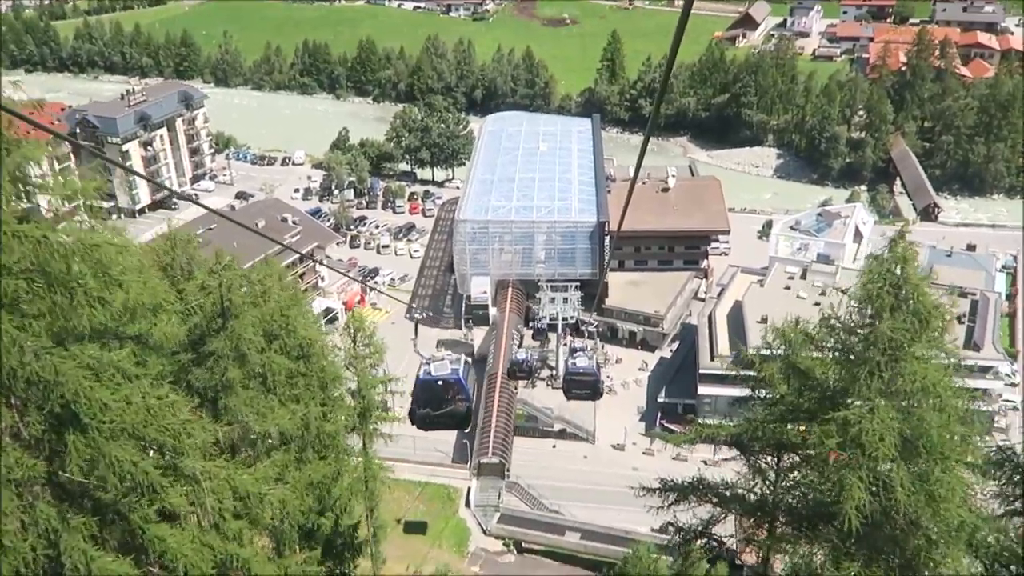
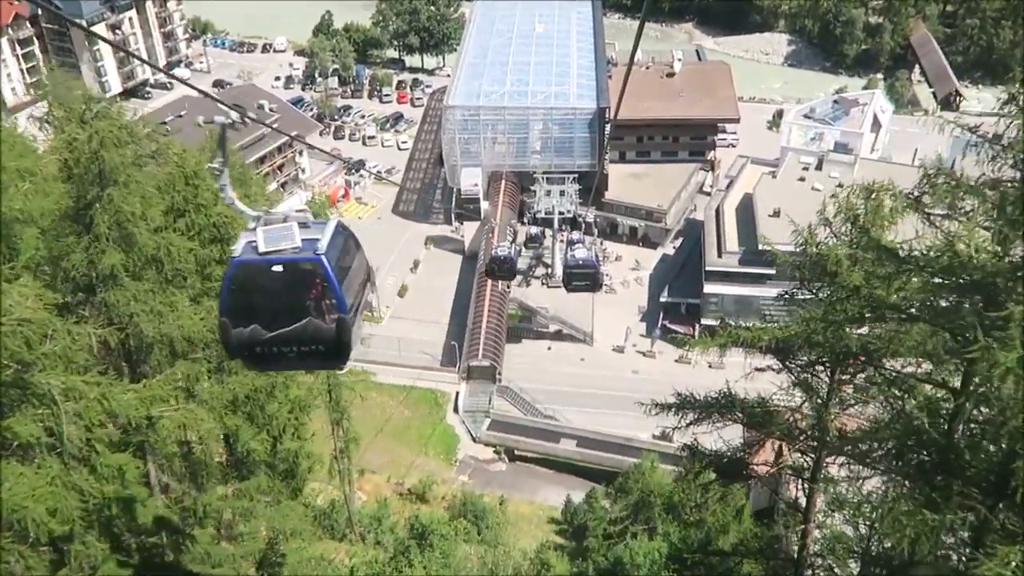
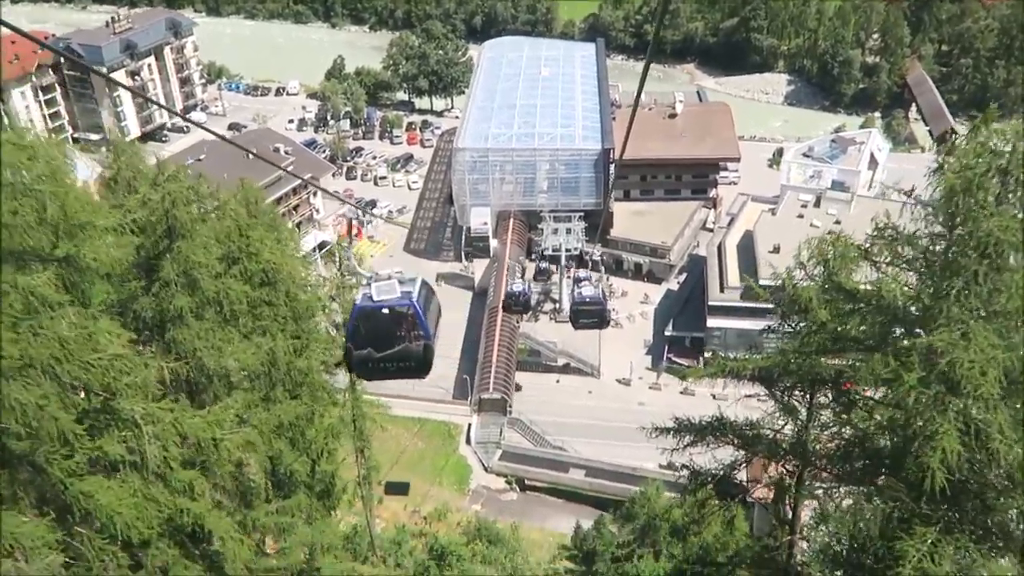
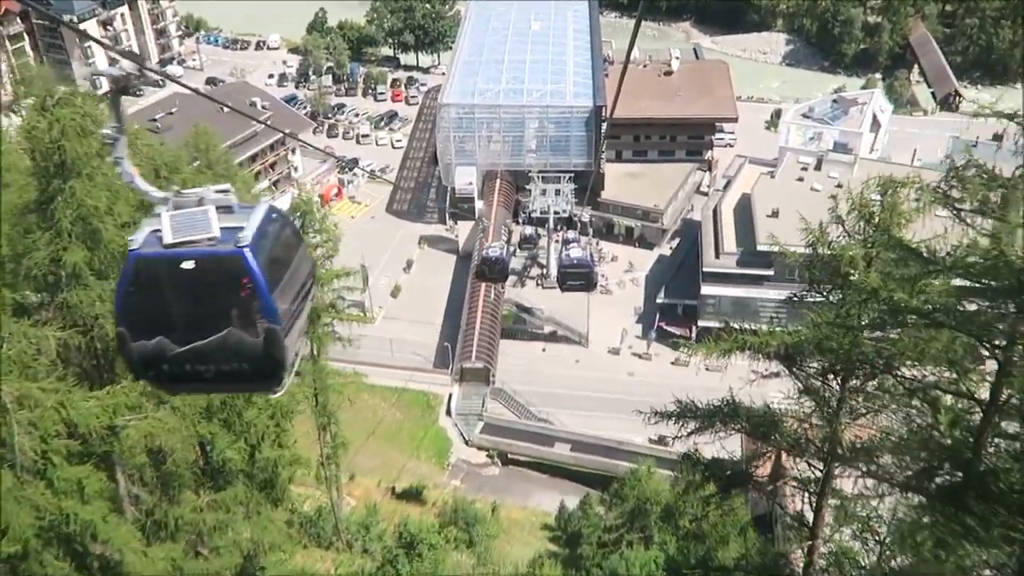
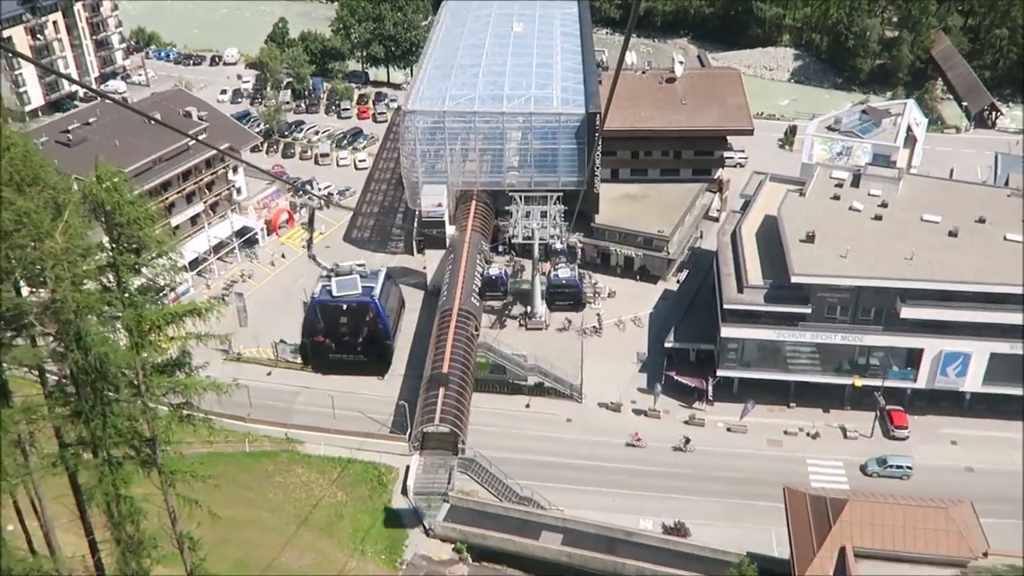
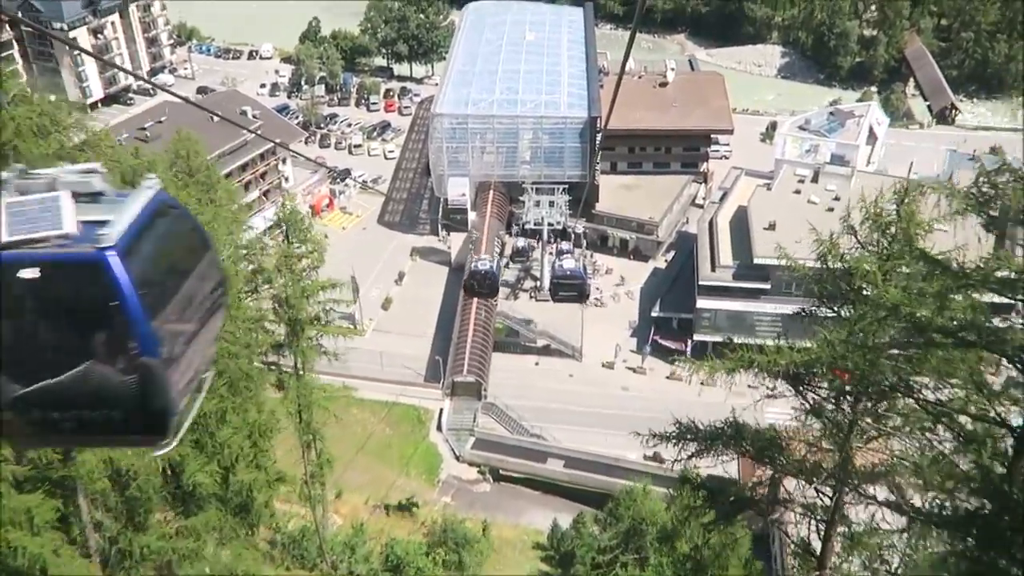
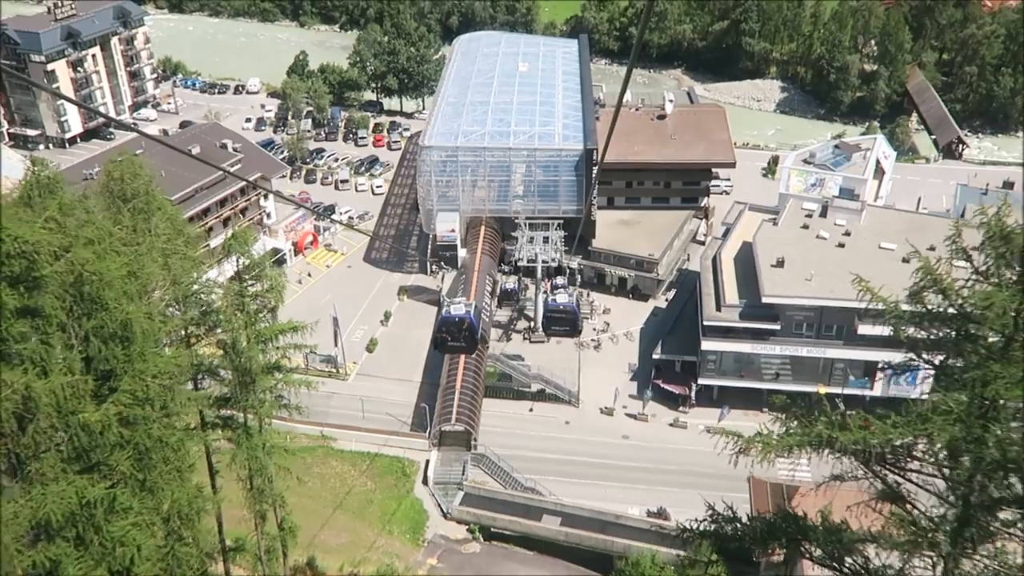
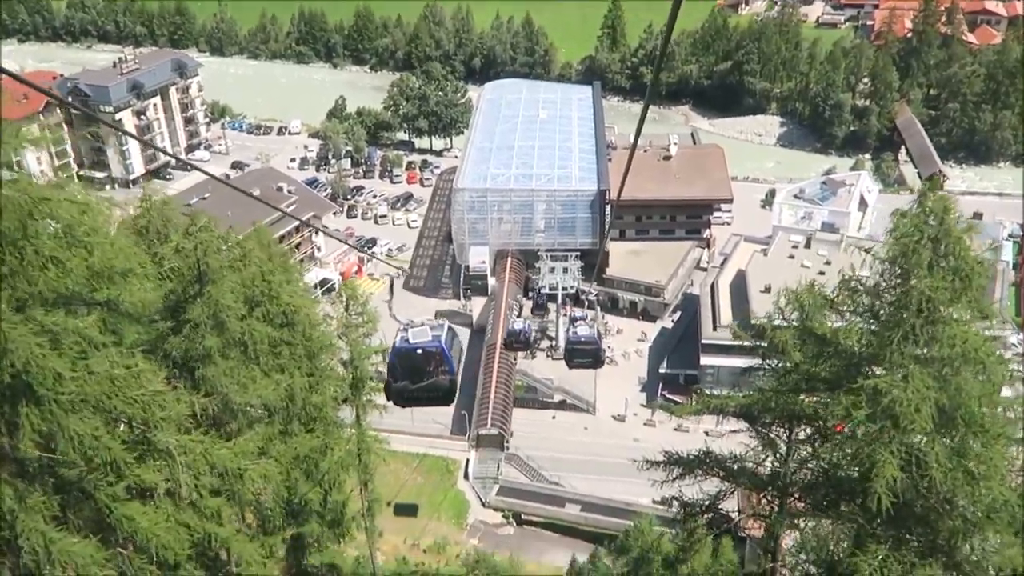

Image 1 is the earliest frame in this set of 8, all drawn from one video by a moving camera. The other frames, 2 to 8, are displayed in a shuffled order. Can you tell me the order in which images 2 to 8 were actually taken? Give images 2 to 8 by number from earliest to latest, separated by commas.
8, 3, 2, 4, 6, 7, 5
